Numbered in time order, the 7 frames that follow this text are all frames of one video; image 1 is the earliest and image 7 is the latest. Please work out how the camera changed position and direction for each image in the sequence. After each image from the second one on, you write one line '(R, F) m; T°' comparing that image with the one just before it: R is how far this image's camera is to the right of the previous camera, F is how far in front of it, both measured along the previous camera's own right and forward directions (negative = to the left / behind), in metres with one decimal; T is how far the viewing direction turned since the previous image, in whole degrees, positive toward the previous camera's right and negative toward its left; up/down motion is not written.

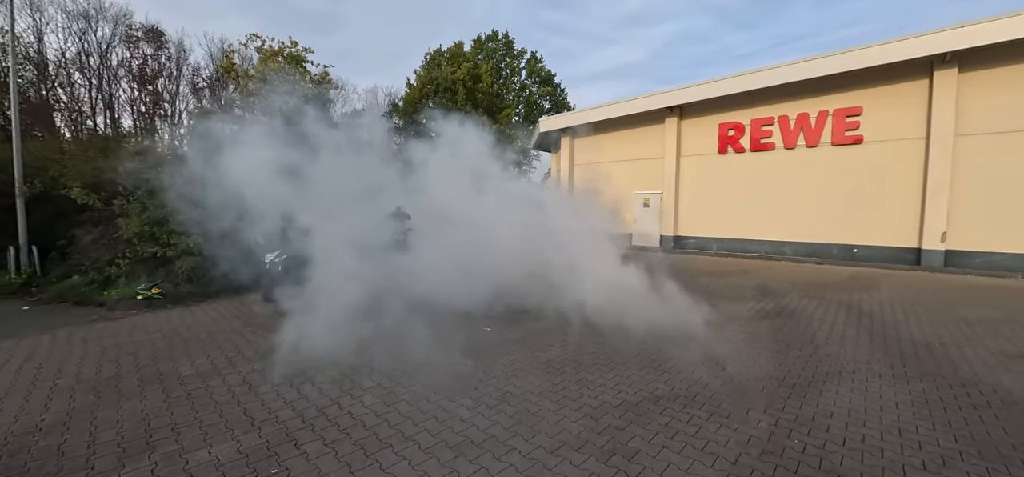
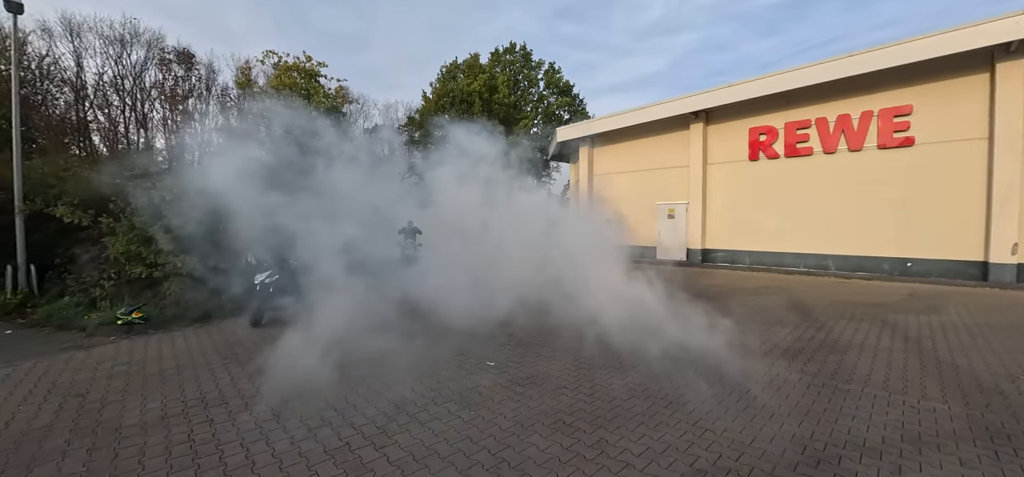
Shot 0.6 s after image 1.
(+0.1, +0.5) m; -3°
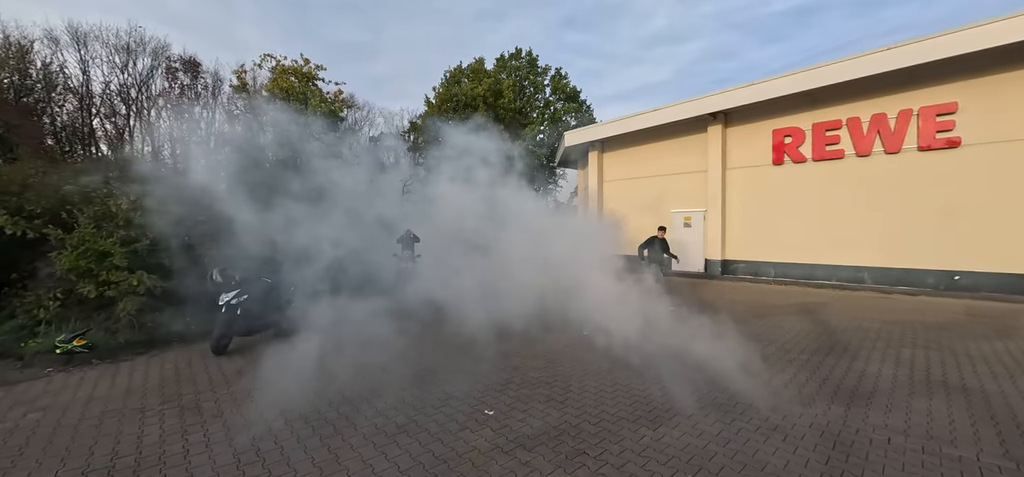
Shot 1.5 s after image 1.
(0.0, +0.6) m; -1°
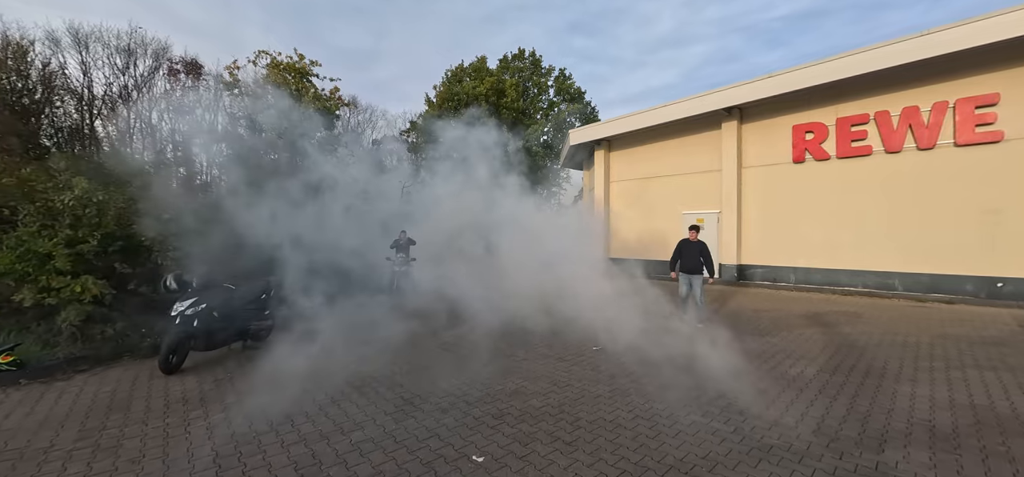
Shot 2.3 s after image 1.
(0.0, +0.5) m; -1°
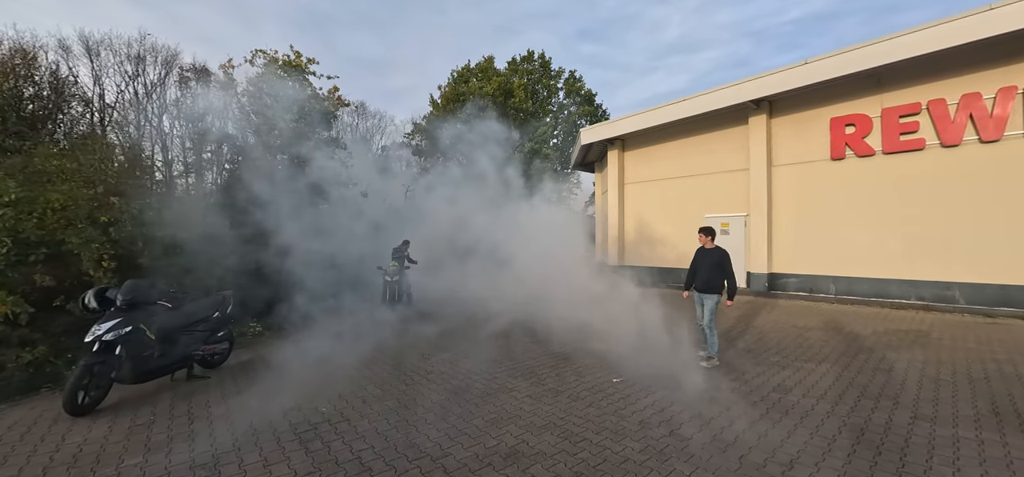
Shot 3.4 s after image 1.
(+0.1, +0.6) m; -2°
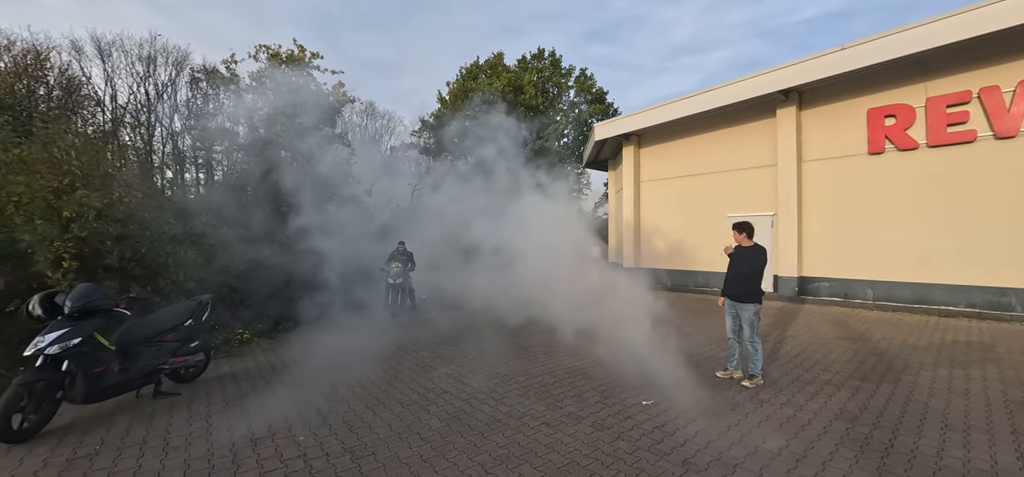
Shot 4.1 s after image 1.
(0.0, +0.4) m; -1°
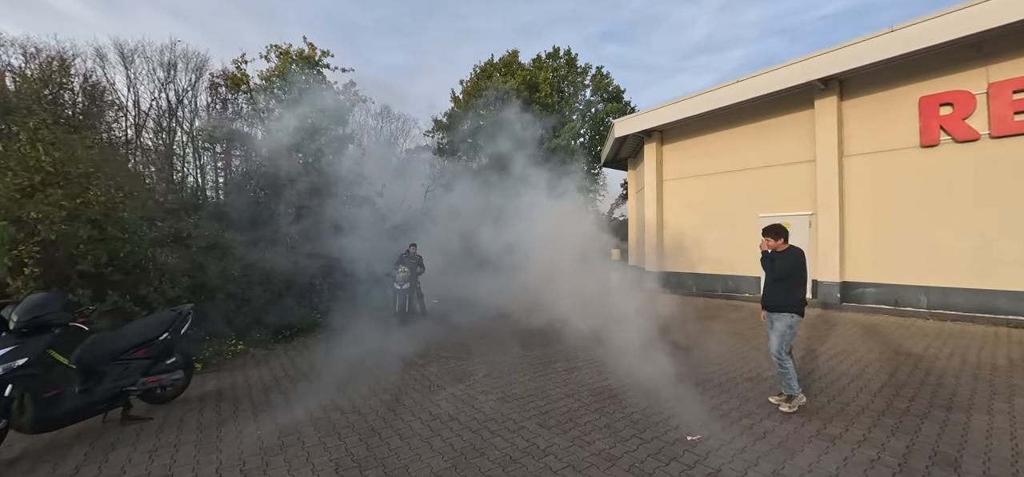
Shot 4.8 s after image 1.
(0.0, +0.4) m; -2°
